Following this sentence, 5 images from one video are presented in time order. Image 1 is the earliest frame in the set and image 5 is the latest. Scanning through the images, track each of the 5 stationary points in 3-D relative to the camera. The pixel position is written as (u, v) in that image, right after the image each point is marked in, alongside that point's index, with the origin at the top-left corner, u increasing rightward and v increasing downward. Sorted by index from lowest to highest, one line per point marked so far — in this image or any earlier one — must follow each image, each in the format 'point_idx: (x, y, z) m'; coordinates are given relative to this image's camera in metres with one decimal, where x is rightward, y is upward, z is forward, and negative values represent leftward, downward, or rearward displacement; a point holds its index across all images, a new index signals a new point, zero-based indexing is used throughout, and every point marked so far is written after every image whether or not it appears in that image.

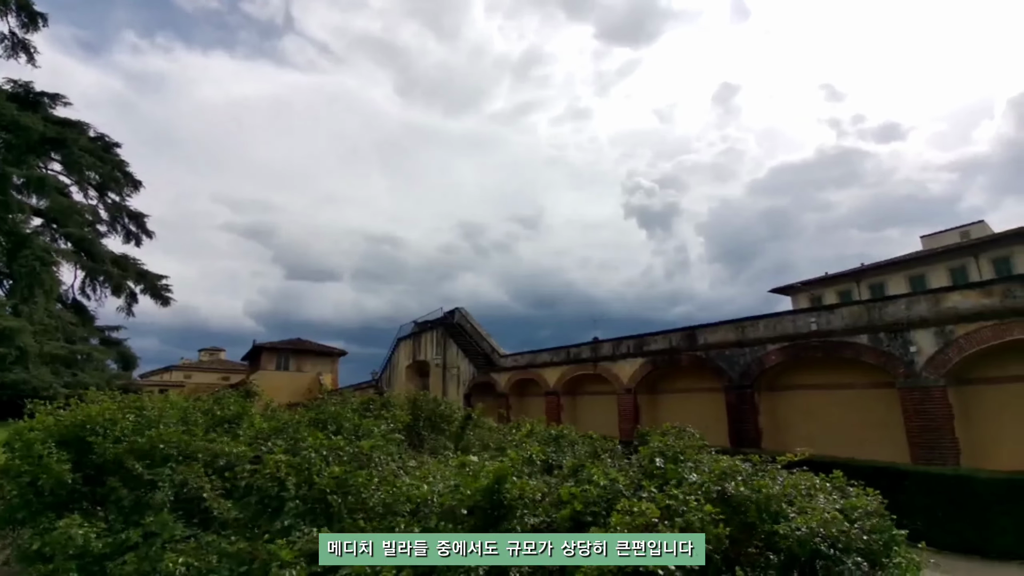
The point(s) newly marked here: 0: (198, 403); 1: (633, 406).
0: (-3.3, -1.2, +5.4) m
1: (+3.5, -3.4, +14.8) m
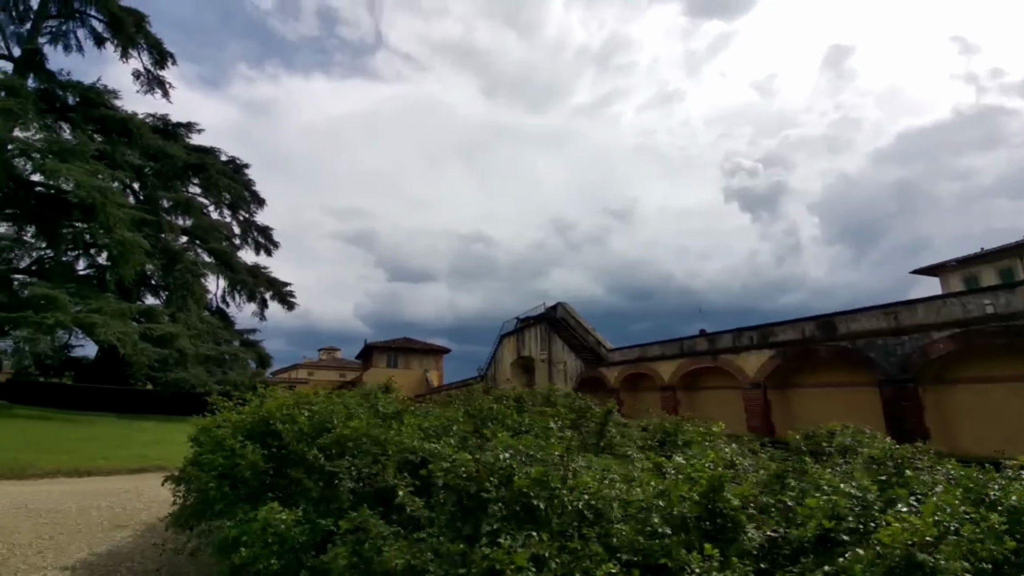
0: (-1.7, -1.2, +5.6) m
1: (+6.7, -3.0, +13.7) m
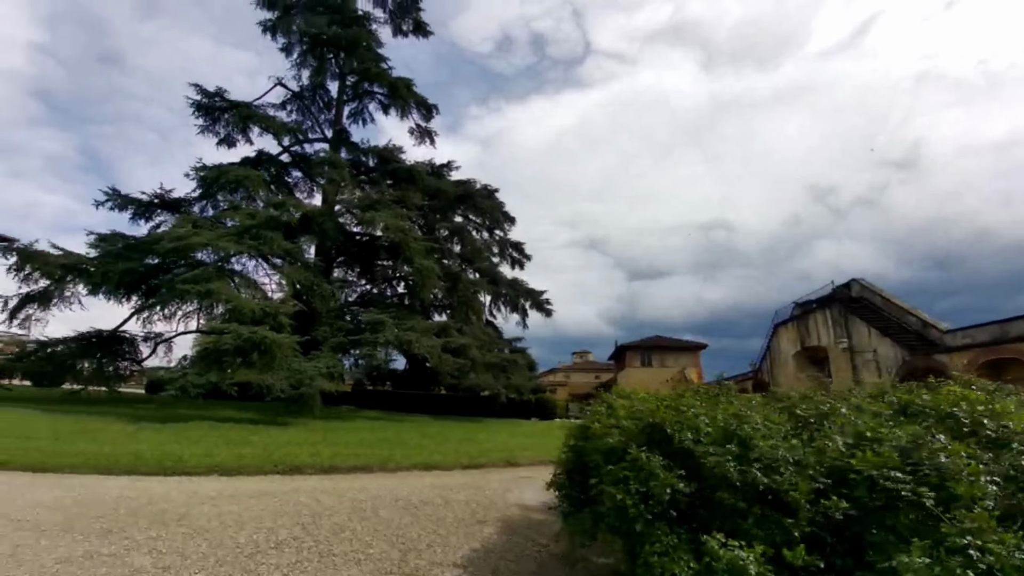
0: (+1.9, -1.0, +4.9) m
1: (+13.1, -1.7, +8.6) m
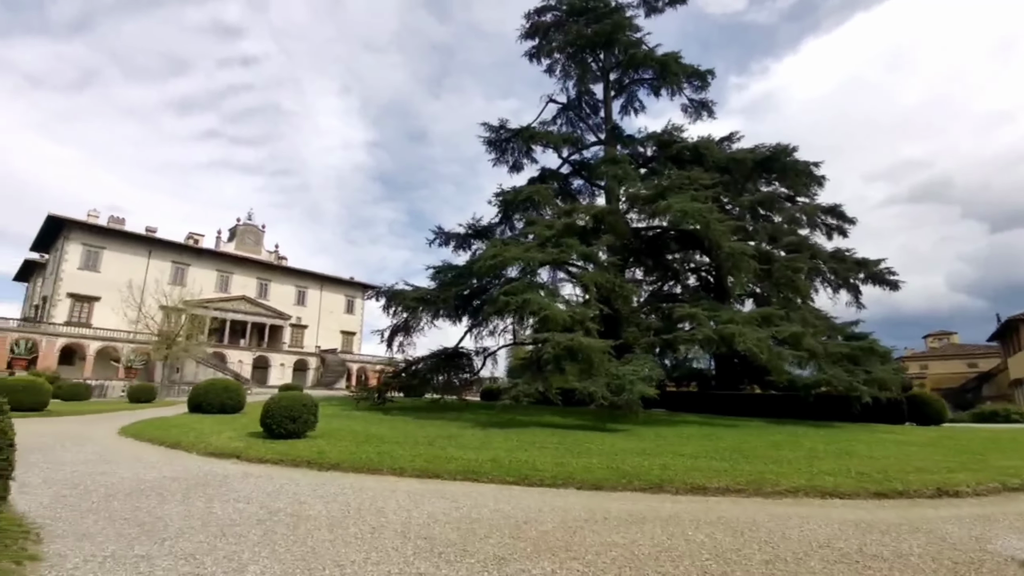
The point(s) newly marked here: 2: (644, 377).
0: (+4.7, -0.3, +1.4) m
1: (+16.3, +0.6, -0.9) m
2: (+4.2, -2.8, +16.6) m
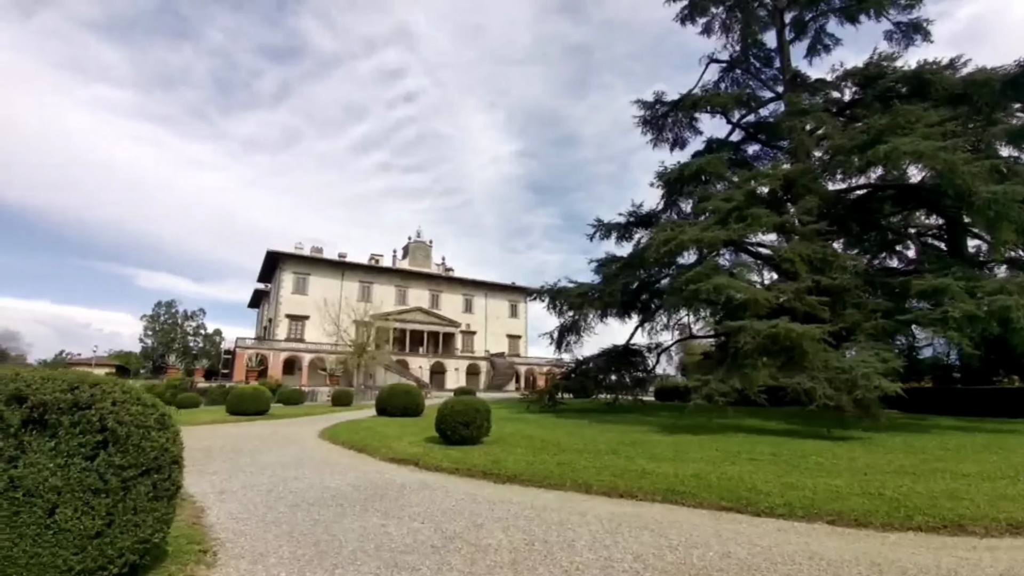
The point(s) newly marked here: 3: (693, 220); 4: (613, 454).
0: (+5.0, +0.4, -1.6) m
1: (+15.2, +2.1, -7.3) m
2: (+9.2, -2.0, +13.0) m
3: (+6.6, +2.6, +19.0) m
4: (+2.1, -3.4, +10.7) m
